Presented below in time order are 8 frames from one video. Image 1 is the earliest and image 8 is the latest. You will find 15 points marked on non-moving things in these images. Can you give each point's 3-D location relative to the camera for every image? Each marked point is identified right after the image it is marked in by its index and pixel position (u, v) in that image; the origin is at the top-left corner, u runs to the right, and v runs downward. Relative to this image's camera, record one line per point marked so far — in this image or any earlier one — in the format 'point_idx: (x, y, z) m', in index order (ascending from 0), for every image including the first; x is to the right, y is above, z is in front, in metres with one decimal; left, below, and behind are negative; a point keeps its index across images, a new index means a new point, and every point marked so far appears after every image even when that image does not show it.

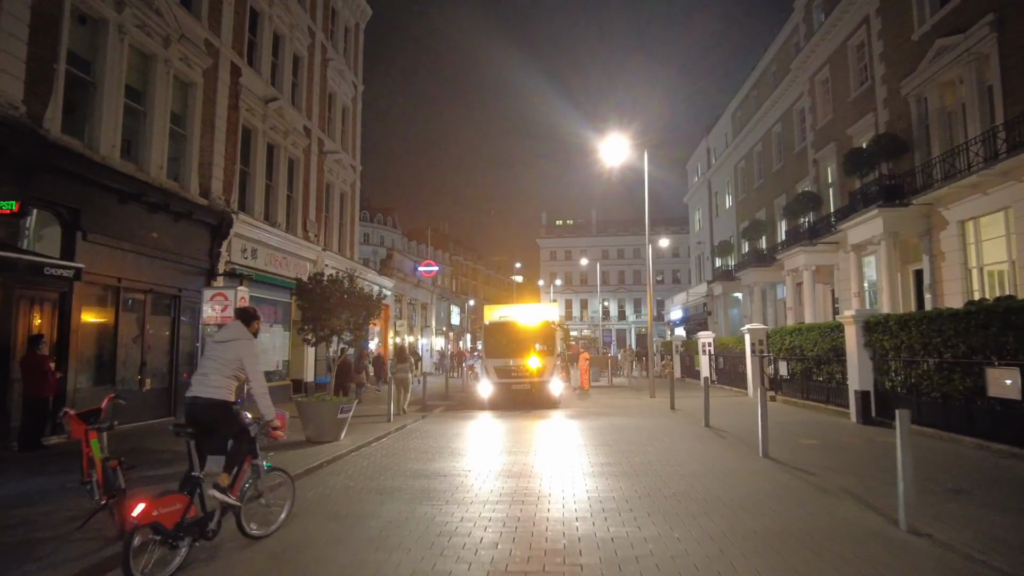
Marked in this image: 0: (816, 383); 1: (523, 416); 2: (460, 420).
0: (+7.3, -2.3, +16.2) m
1: (+0.3, -3.7, +19.8) m
2: (-1.3, -3.5, +18.1) m
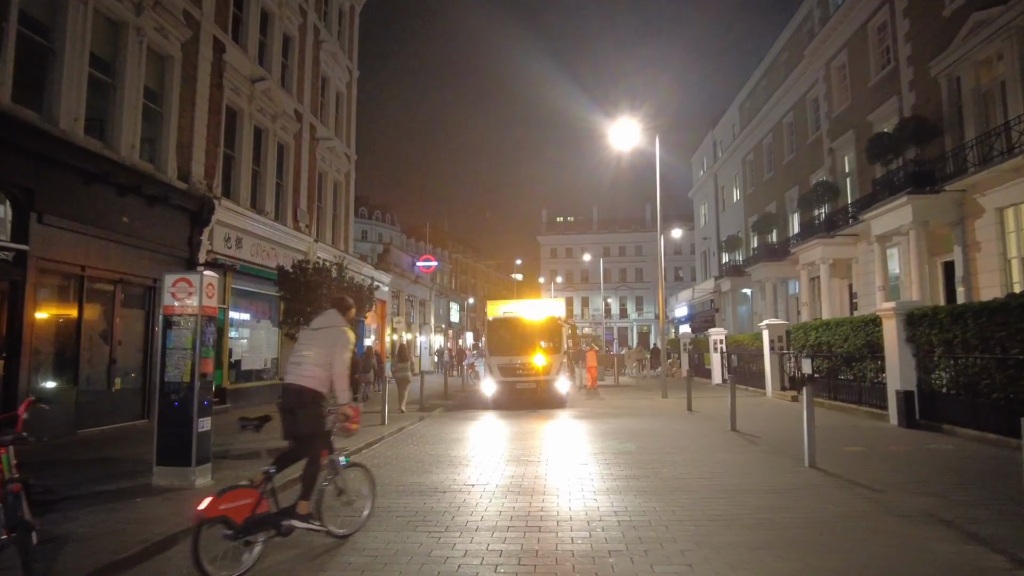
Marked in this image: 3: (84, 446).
0: (+7.4, -2.1, +15.0) m
1: (+0.4, -3.5, +18.5) m
2: (-1.2, -3.3, +16.9) m
3: (-6.6, -2.5, +10.5) m
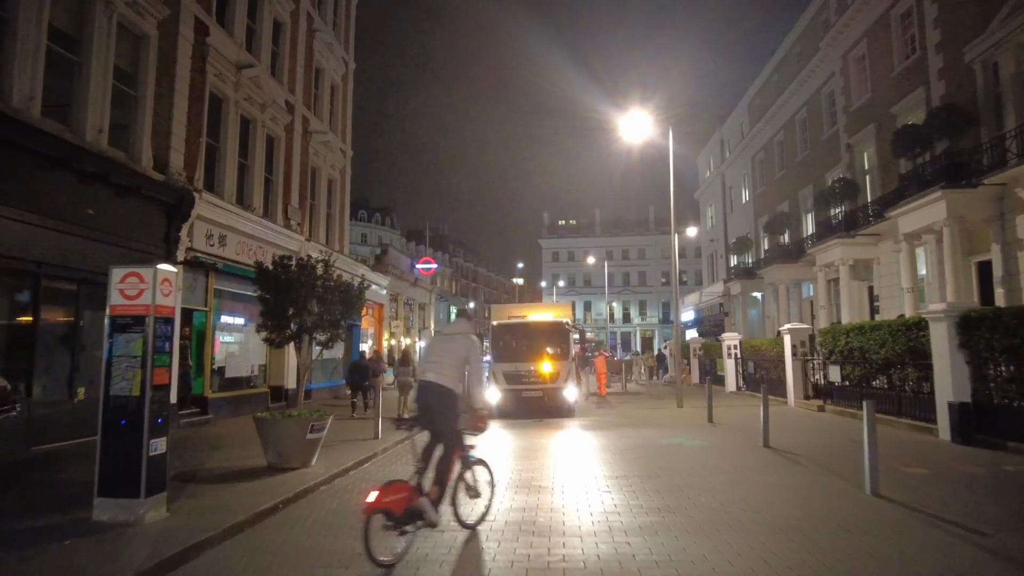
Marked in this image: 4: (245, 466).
0: (+7.5, -2.1, +13.7) m
1: (+0.5, -3.5, +17.3) m
2: (-1.0, -3.3, +15.6) m
3: (-6.5, -2.4, +9.3) m
4: (-3.8, -2.5, +9.5) m
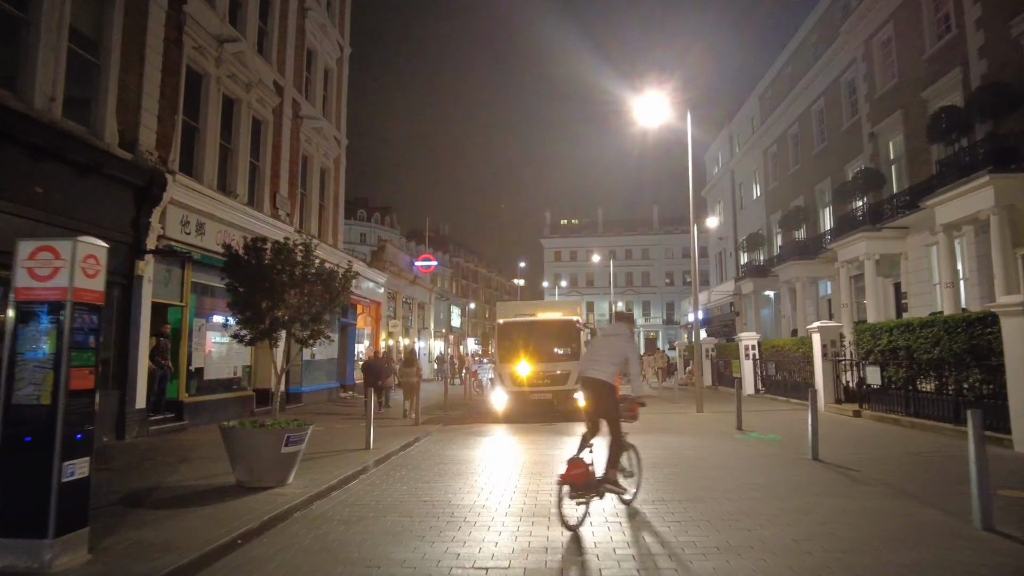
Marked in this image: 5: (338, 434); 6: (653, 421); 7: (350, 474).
0: (+7.6, -2.0, +12.3) m
1: (+0.7, -3.4, +15.8) m
2: (-0.9, -3.1, +14.2) m
3: (-6.4, -2.3, +7.8) m
4: (-3.6, -2.4, +8.1) m
5: (-3.4, -2.9, +13.4) m
6: (+3.5, -3.3, +16.7) m
7: (-2.2, -2.5, +9.1) m
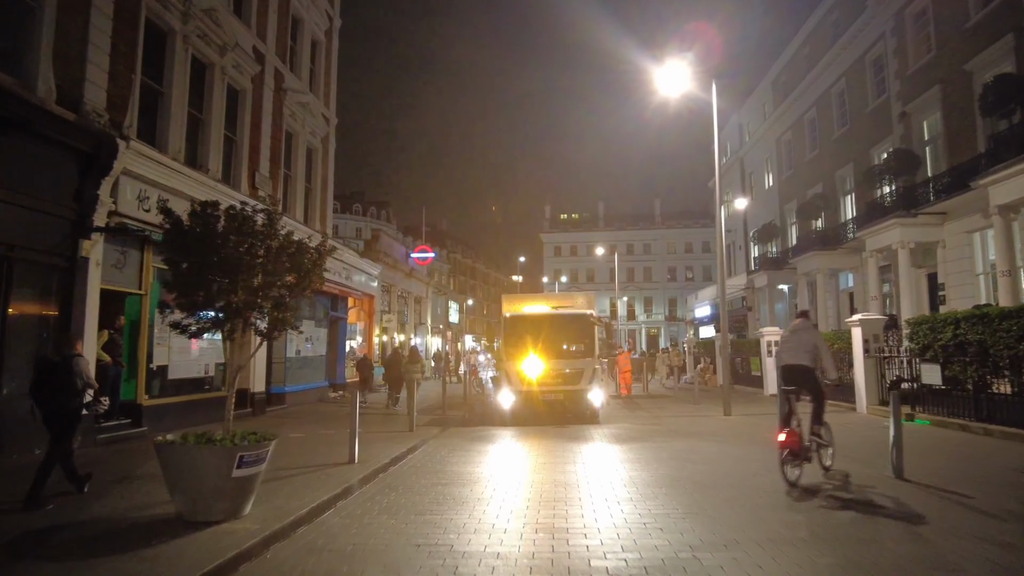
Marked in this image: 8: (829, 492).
0: (+7.8, -1.7, +10.5) m
1: (+0.8, -3.1, +14.0) m
2: (-0.7, -2.9, +12.4) m
3: (-6.2, -2.0, +6.0) m
4: (-3.4, -2.1, +6.3) m
5: (-3.3, -2.7, +11.6) m
6: (+3.6, -3.0, +15.0) m
7: (-2.0, -2.3, +7.3) m
8: (+3.5, -2.2, +7.5) m
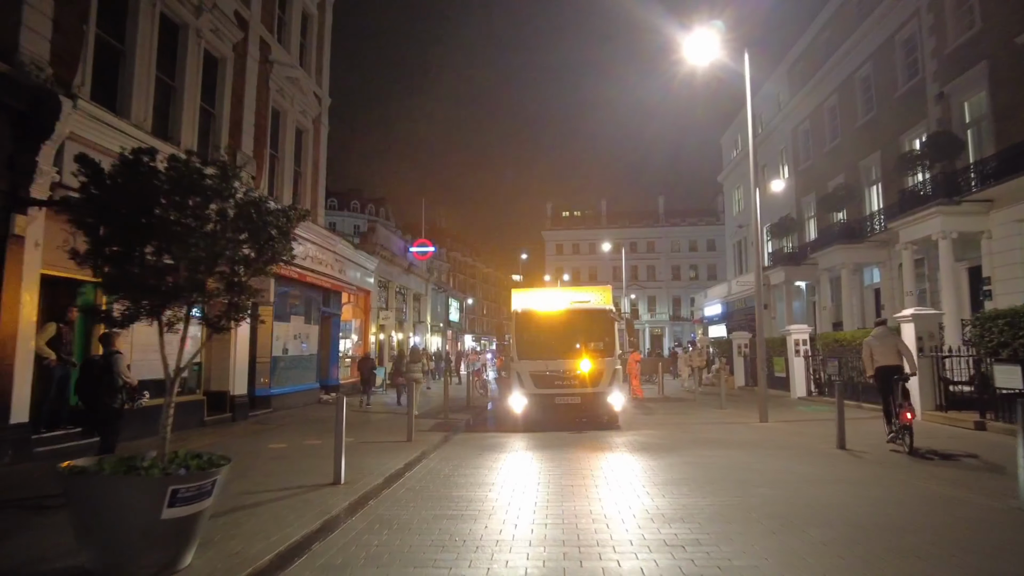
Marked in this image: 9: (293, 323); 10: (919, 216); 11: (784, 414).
0: (+8.0, -1.5, +8.9) m
1: (+1.1, -2.9, +12.4) m
2: (-0.5, -2.7, +10.7) m
3: (-5.9, -1.8, +4.3) m
4: (-3.2, -1.9, +4.6) m
5: (-3.1, -2.5, +9.9) m
6: (+3.8, -2.8, +13.3) m
7: (-1.8, -2.1, +5.6) m
8: (+3.7, -2.0, +5.8) m
9: (-6.0, -1.0, +18.6) m
10: (+11.9, +2.1, +19.9) m
11: (+5.8, -2.6, +14.3) m
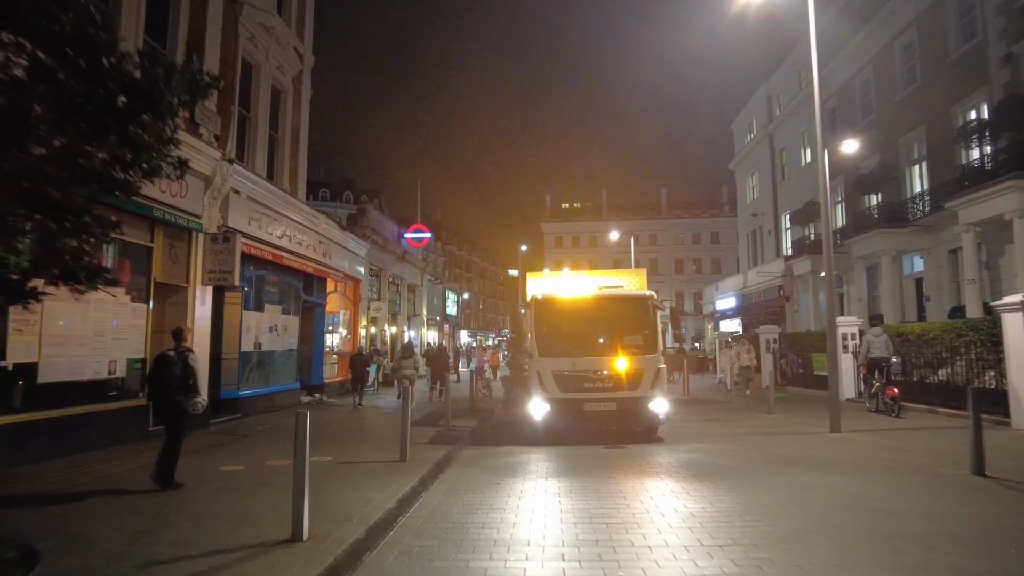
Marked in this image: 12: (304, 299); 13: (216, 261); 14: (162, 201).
0: (+8.4, -1.3, +6.3) m
1: (+1.4, -2.6, +9.8) m
2: (-0.2, -2.4, +8.1) m
3: (-5.6, -1.6, +1.7) m
4: (-2.8, -1.7, +2.0) m
5: (-2.7, -2.2, +7.3) m
6: (+4.1, -2.5, +10.7) m
7: (-1.4, -1.8, +3.0) m
8: (+4.1, -1.8, +3.2) m
9: (-5.7, -0.6, +16.0) m
10: (+12.2, +2.5, +17.3) m
11: (+6.1, -2.3, +11.8) m
12: (-5.6, -0.3, +18.2) m
13: (-5.4, +0.5, +12.4) m
14: (-5.7, +1.4, +10.9) m
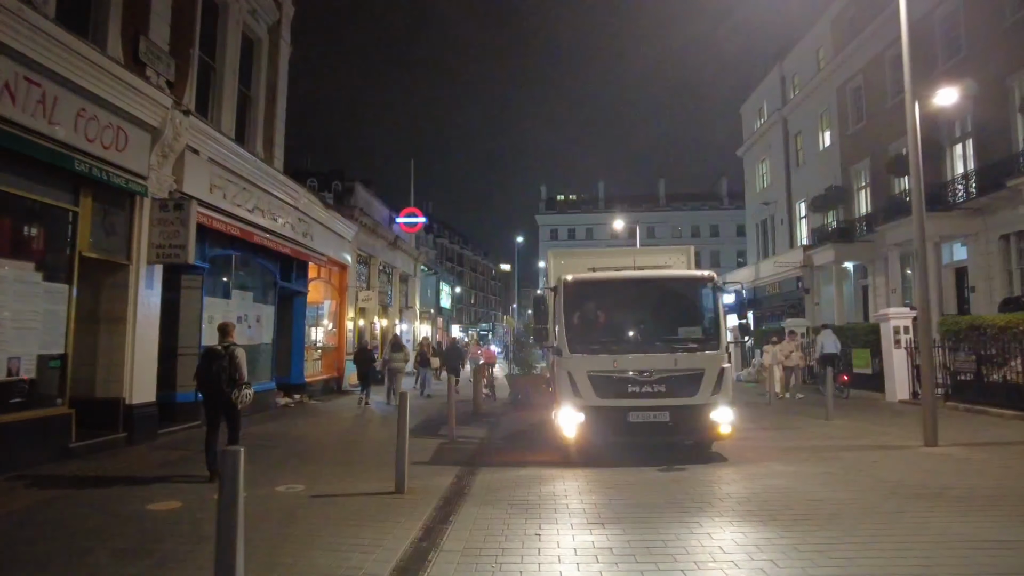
0: (+8.8, -1.0, +4.2) m
1: (+1.7, -2.3, +7.5) m
2: (+0.2, -2.1, +5.8) m
3: (-5.1, -1.3, -0.7) m
4: (-2.4, -1.4, -0.3) m
5: (-2.4, -1.9, +5.0) m
6: (+4.4, -2.3, +8.5) m
7: (-1.0, -1.6, +0.7) m
8: (+4.5, -1.5, +1.0) m
9: (-5.5, -0.3, +13.6) m
10: (+12.4, +2.7, +15.2) m
11: (+6.4, -2.1, +9.6) m
12: (-5.4, 0.0, +15.8) m
13: (-5.1, +0.8, +10.0) m
14: (-5.3, +1.7, +8.5) m
